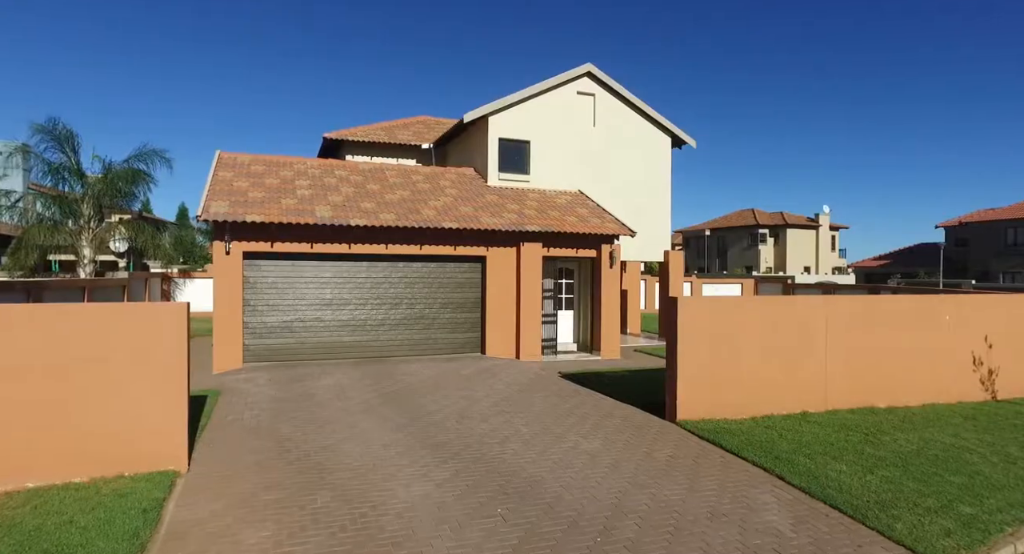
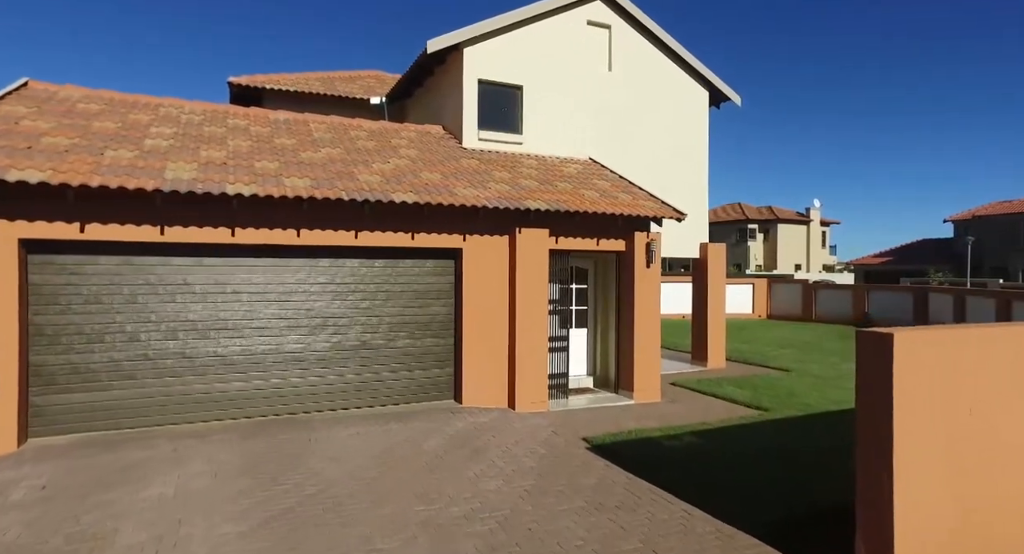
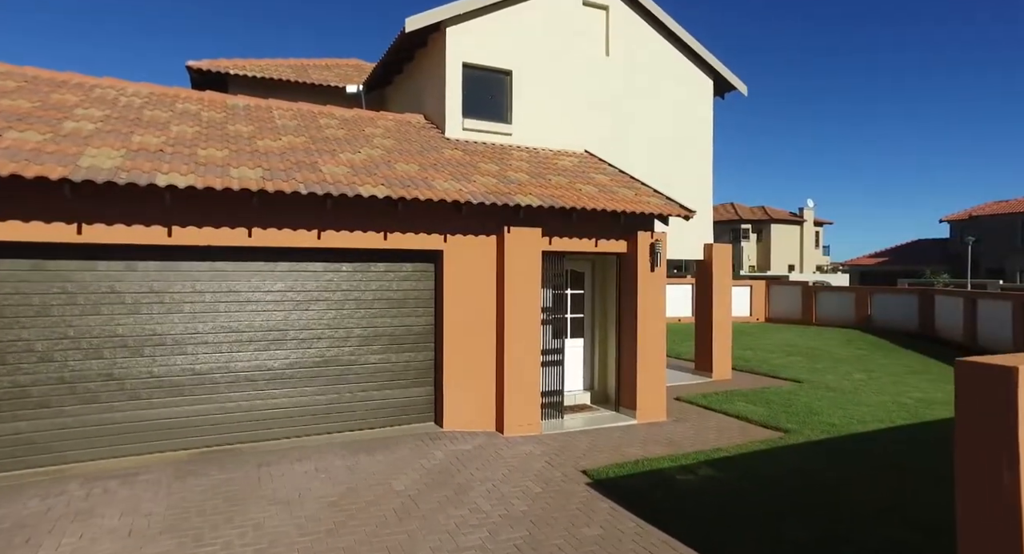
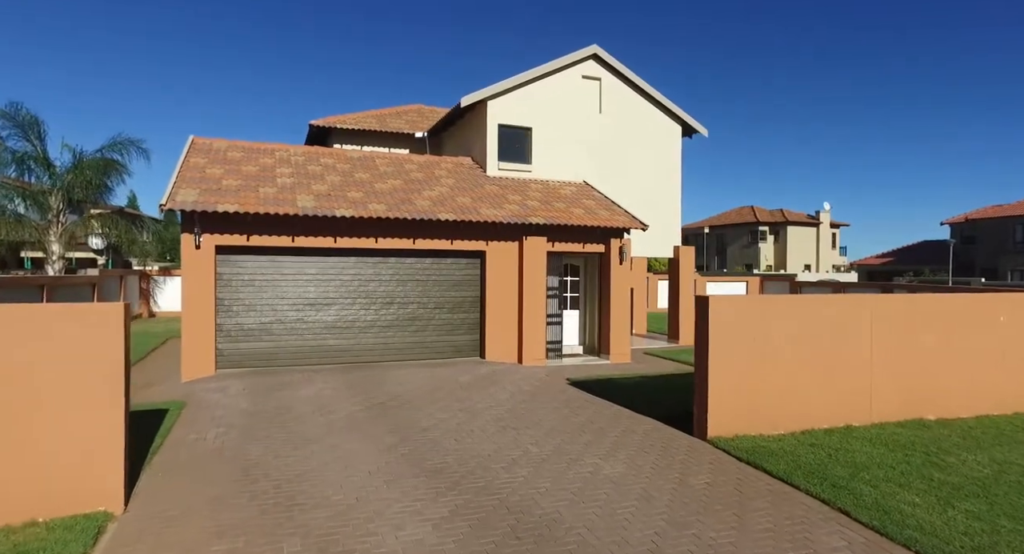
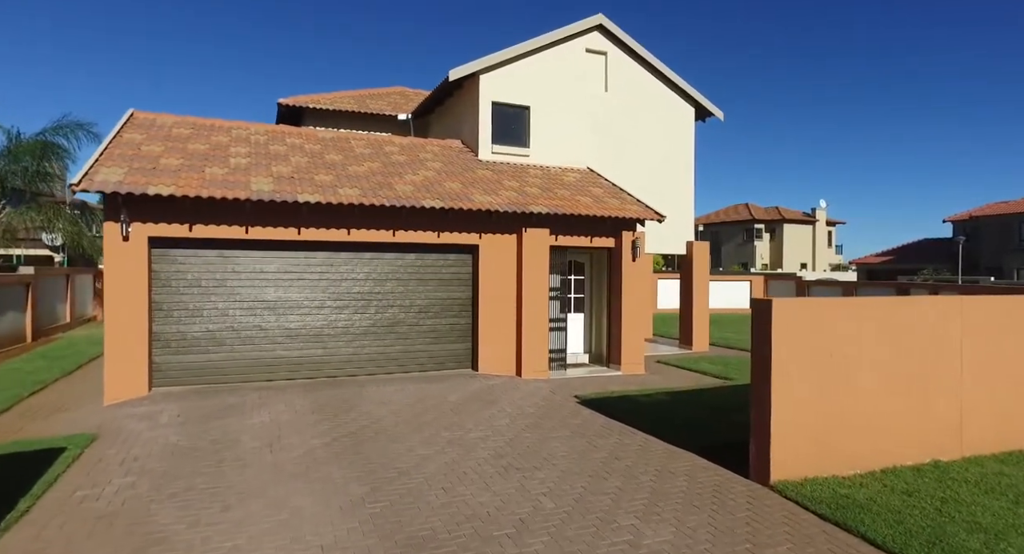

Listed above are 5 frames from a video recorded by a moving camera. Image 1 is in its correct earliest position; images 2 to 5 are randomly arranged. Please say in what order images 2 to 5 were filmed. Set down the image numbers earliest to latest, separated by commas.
4, 5, 2, 3
